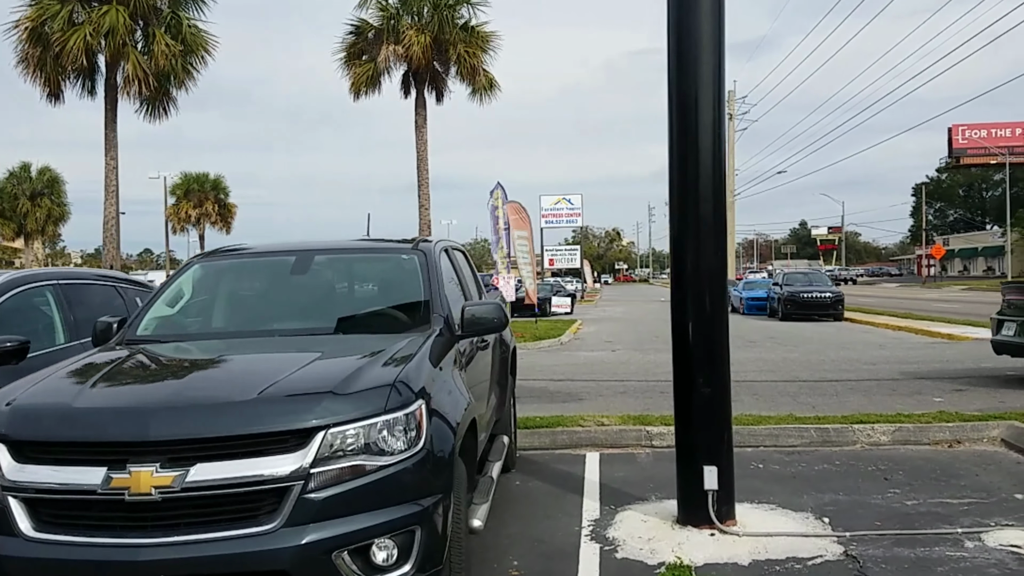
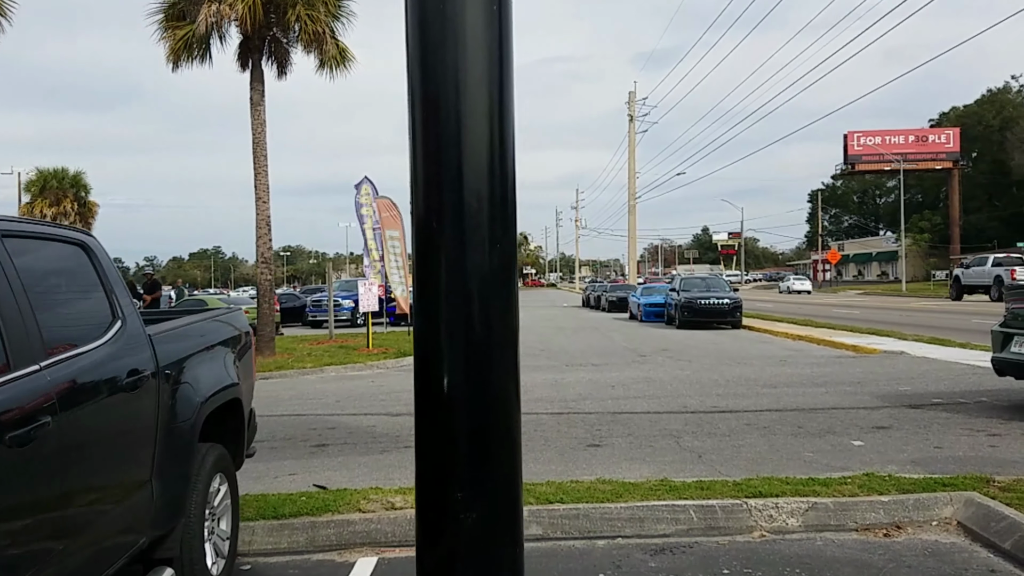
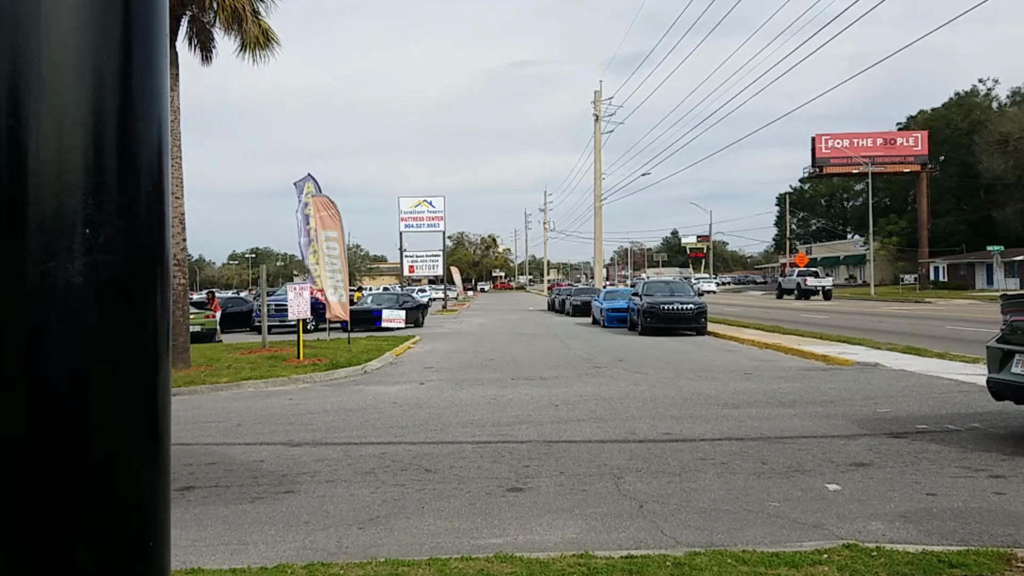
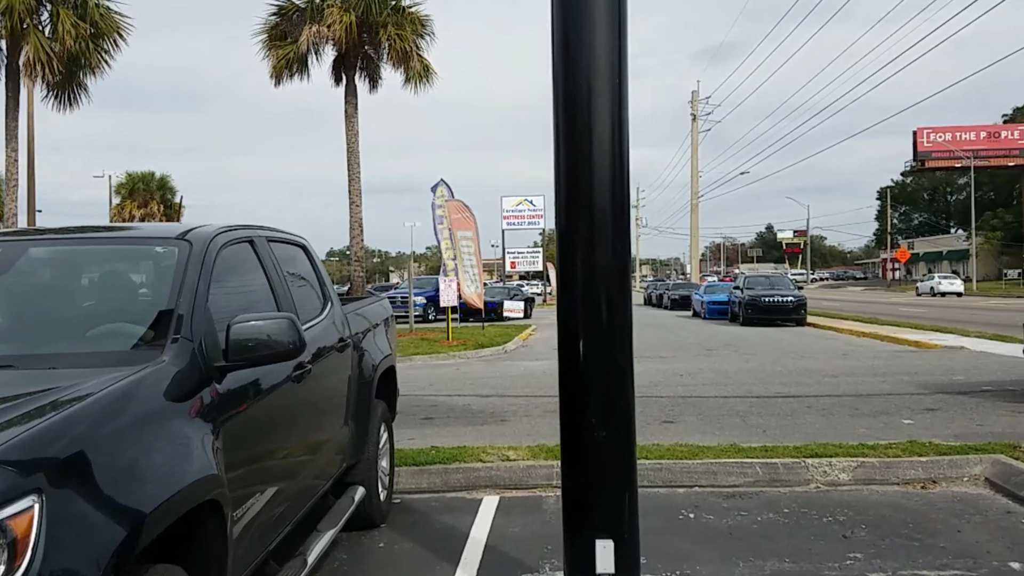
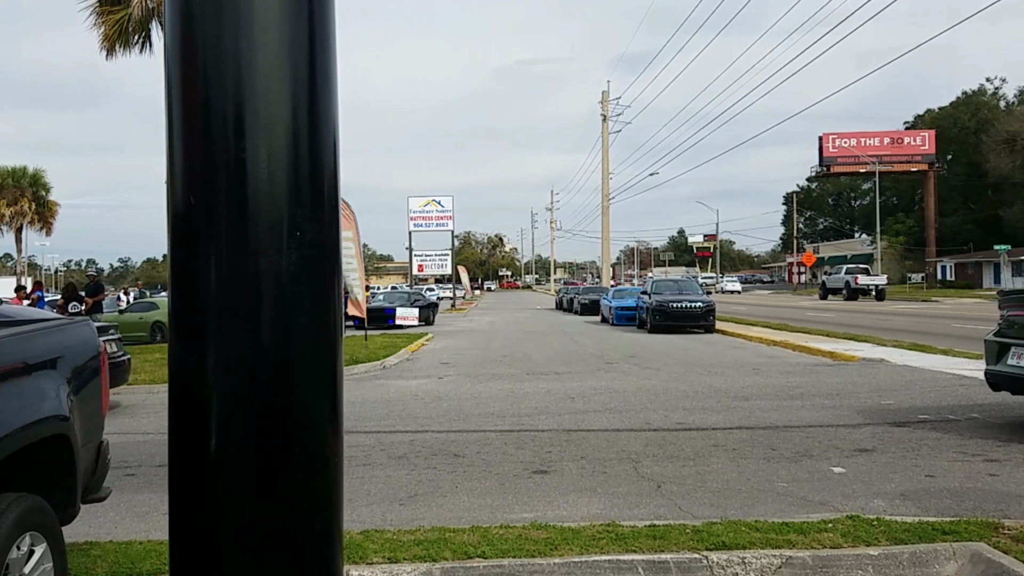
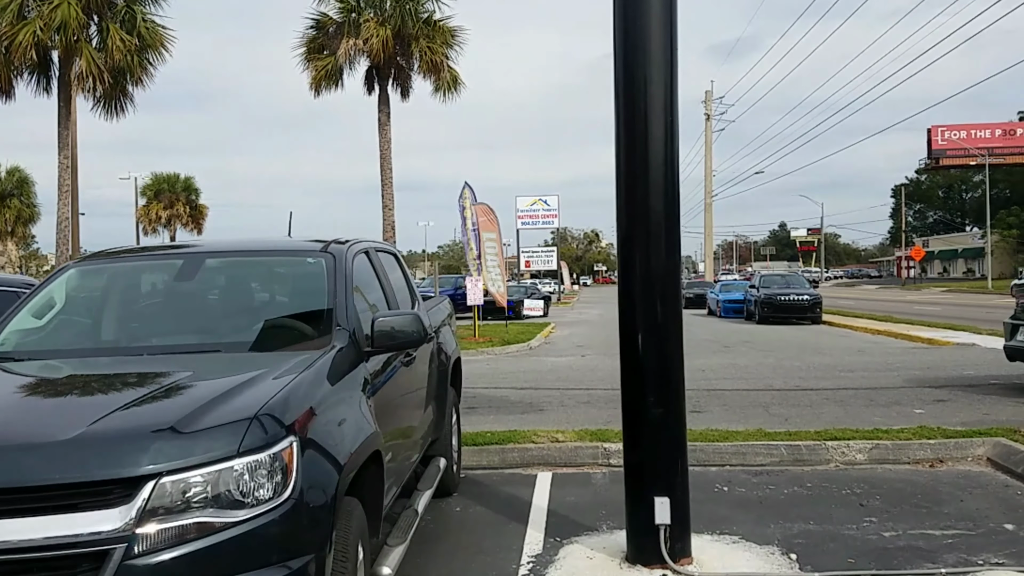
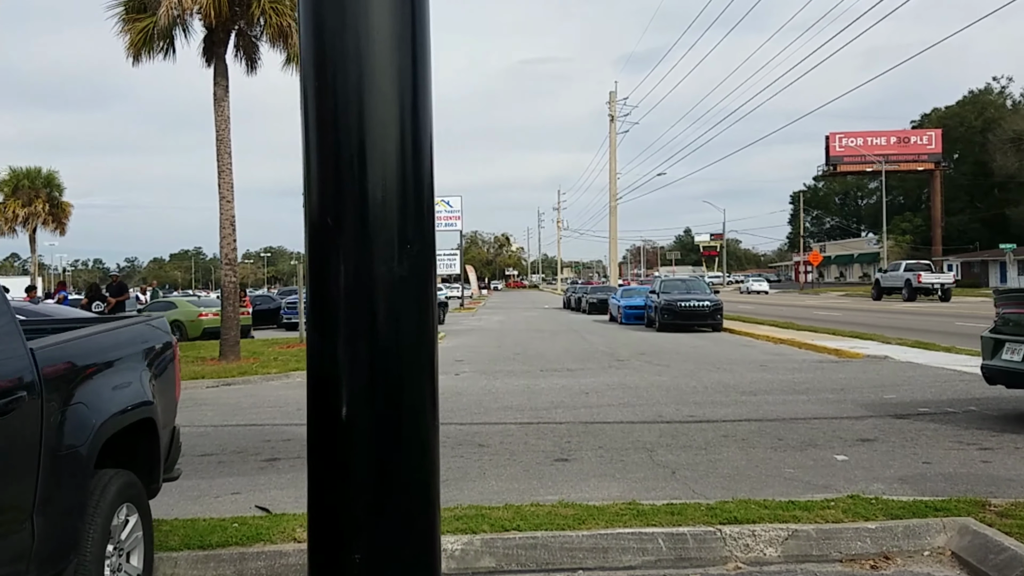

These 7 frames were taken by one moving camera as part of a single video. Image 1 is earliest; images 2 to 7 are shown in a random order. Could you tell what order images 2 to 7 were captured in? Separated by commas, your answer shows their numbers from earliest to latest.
6, 4, 2, 7, 5, 3
